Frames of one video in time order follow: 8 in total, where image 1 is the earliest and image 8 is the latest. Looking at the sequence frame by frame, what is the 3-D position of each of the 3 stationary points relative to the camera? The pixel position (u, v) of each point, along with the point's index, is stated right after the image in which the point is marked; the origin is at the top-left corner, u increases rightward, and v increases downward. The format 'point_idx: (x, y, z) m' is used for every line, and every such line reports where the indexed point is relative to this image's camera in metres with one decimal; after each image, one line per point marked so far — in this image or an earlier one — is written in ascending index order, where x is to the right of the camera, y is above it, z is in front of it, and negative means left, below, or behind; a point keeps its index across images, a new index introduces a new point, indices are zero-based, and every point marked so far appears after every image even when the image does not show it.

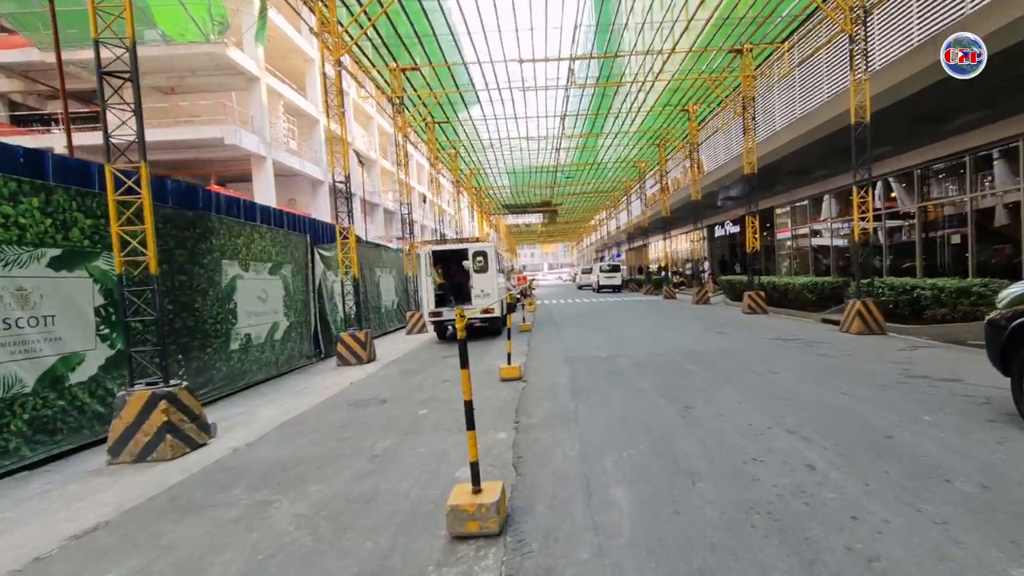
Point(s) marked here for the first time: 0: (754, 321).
0: (+6.6, -0.9, +17.0) m
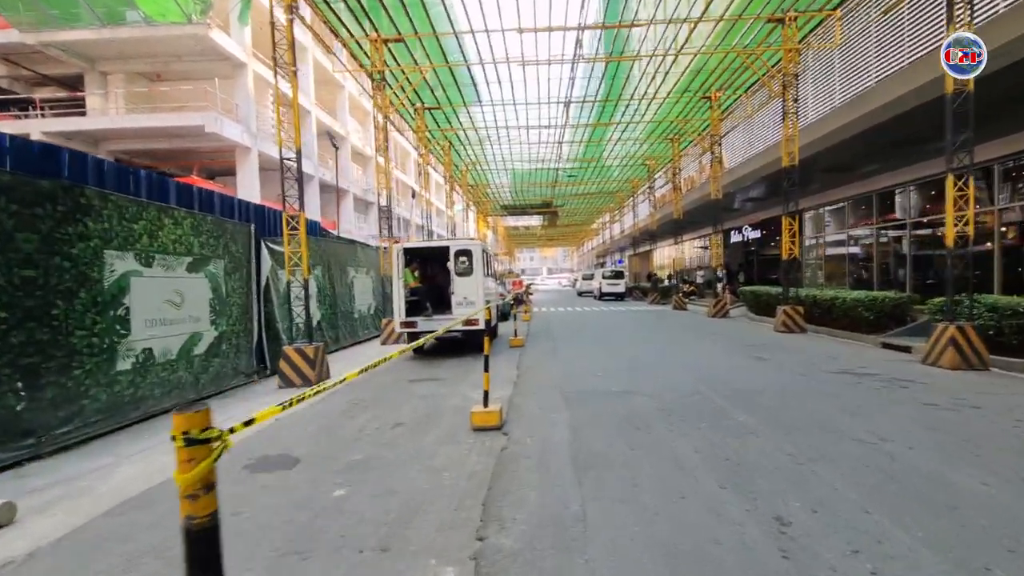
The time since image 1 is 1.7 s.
0: (+6.5, -1.3, +14.2) m
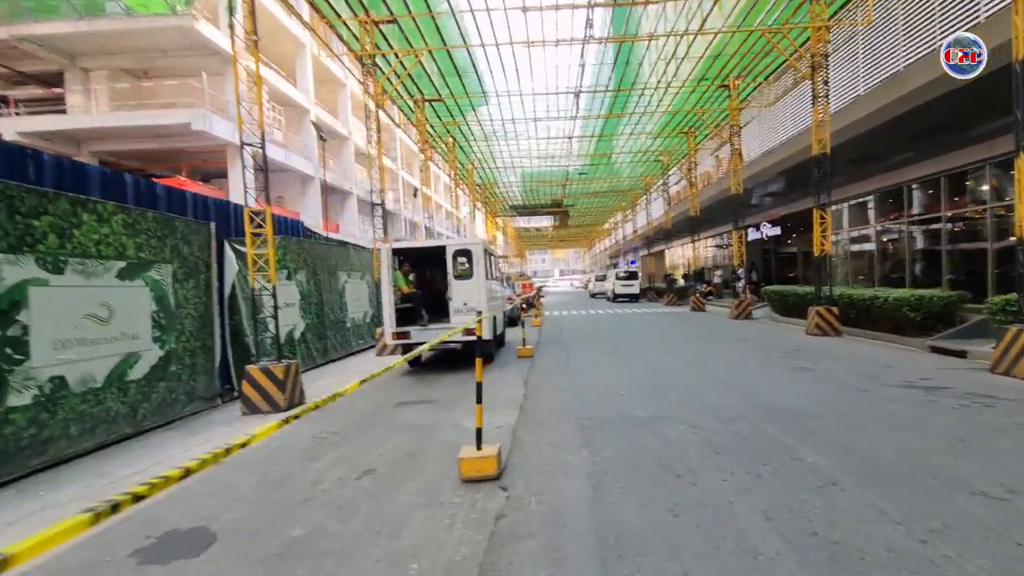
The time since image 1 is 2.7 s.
0: (+6.6, -1.2, +12.6) m
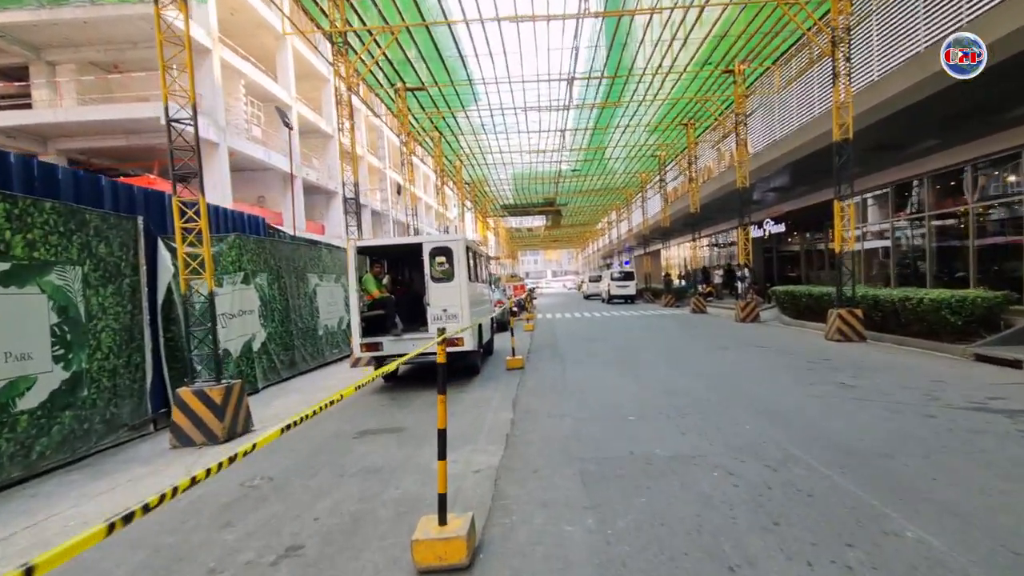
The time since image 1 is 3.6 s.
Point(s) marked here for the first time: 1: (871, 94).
0: (+6.4, -1.3, +11.2) m
1: (+9.3, +5.0, +16.0) m
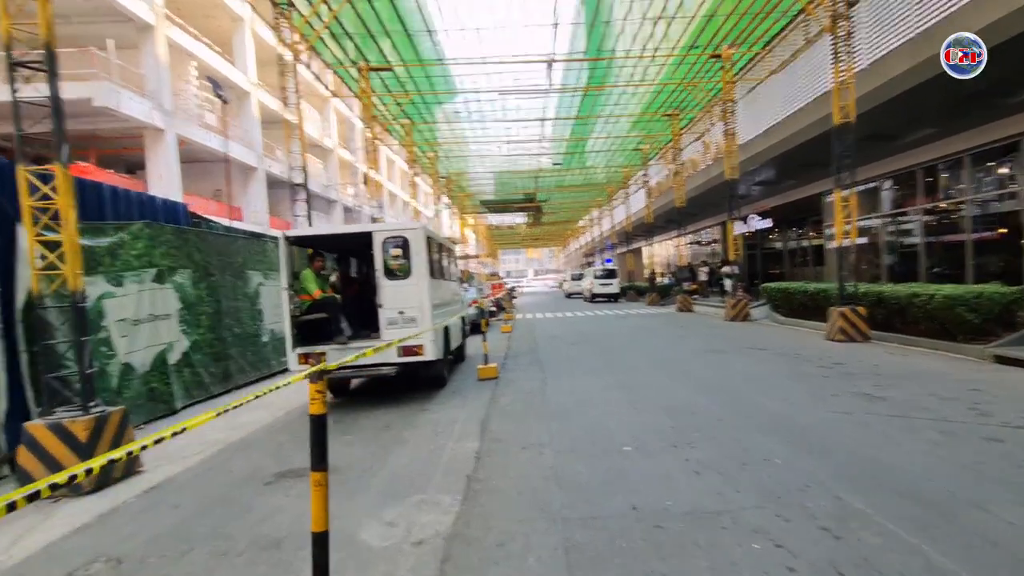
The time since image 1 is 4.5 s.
0: (+5.9, -1.2, +9.8) m
1: (+8.6, +5.1, +14.8) m
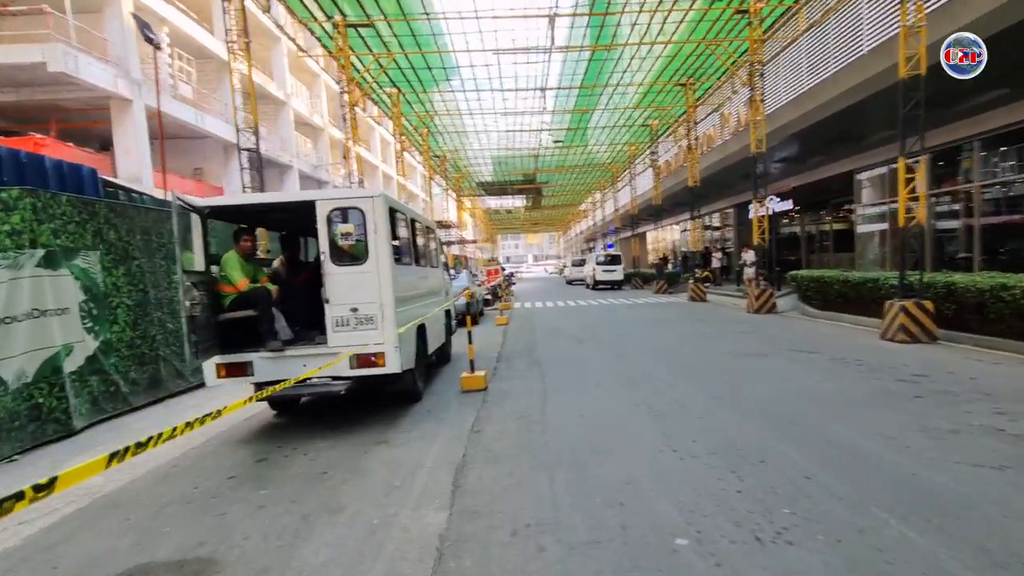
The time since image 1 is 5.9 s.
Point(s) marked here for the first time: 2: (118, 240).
0: (+5.8, -1.1, +7.8) m
1: (+8.6, +5.3, +12.6) m
2: (-5.2, +0.6, +8.4) m
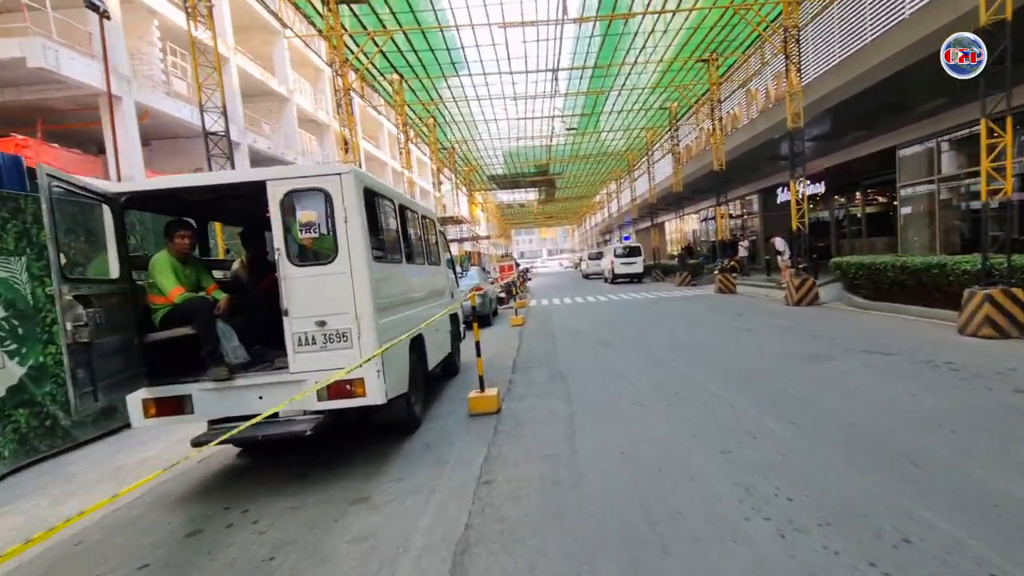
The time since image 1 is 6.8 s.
0: (+6.0, -0.9, +6.2) m
1: (+8.7, +5.6, +10.9) m
2: (-5.1, +0.5, +7.1) m
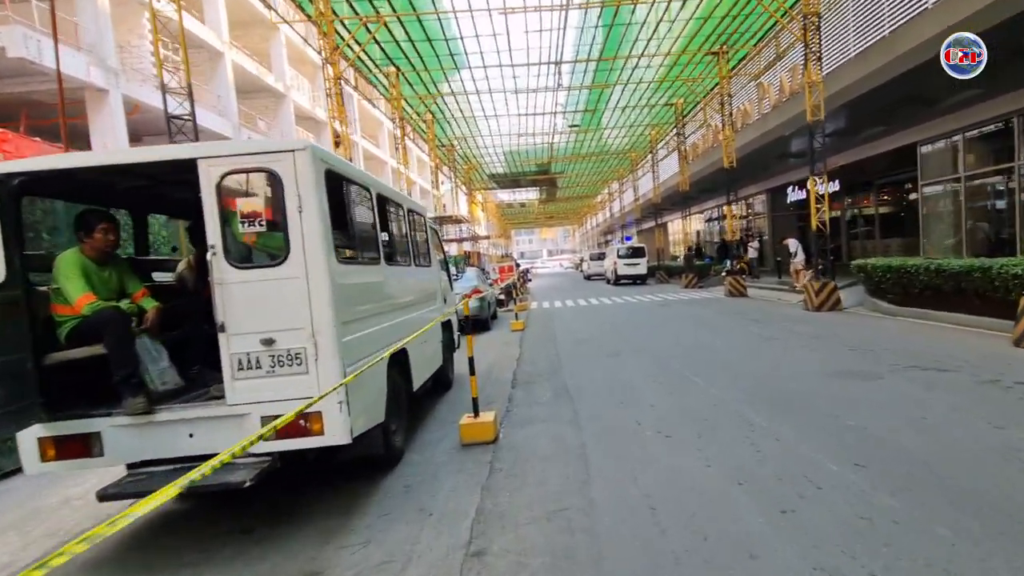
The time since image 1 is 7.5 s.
0: (+6.0, -1.0, +5.2) m
1: (+8.7, +5.5, +9.9) m
2: (-5.1, +0.5, +6.1) m
